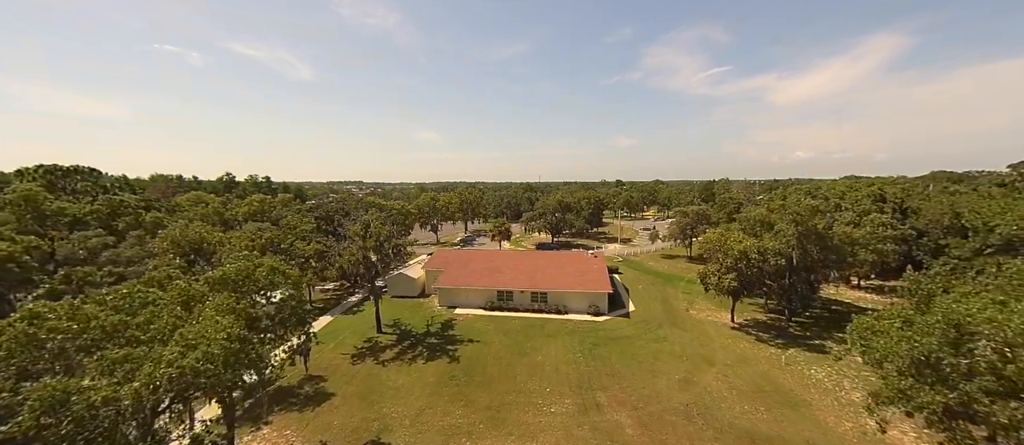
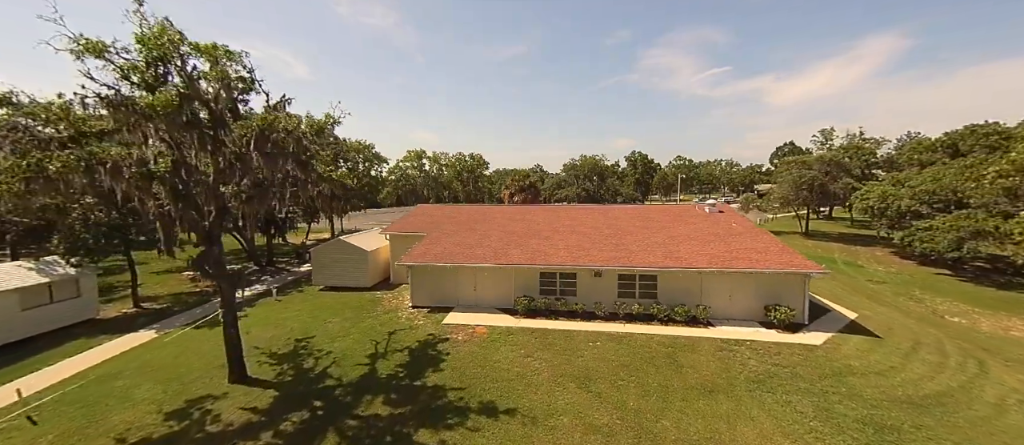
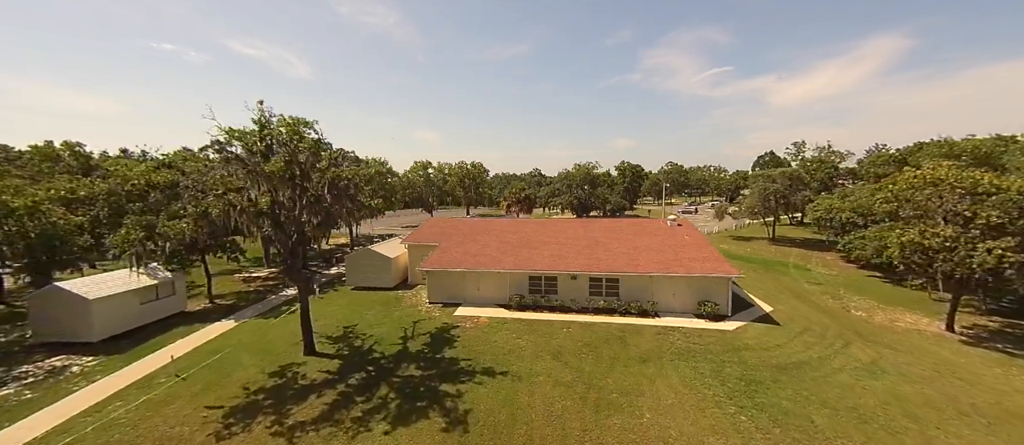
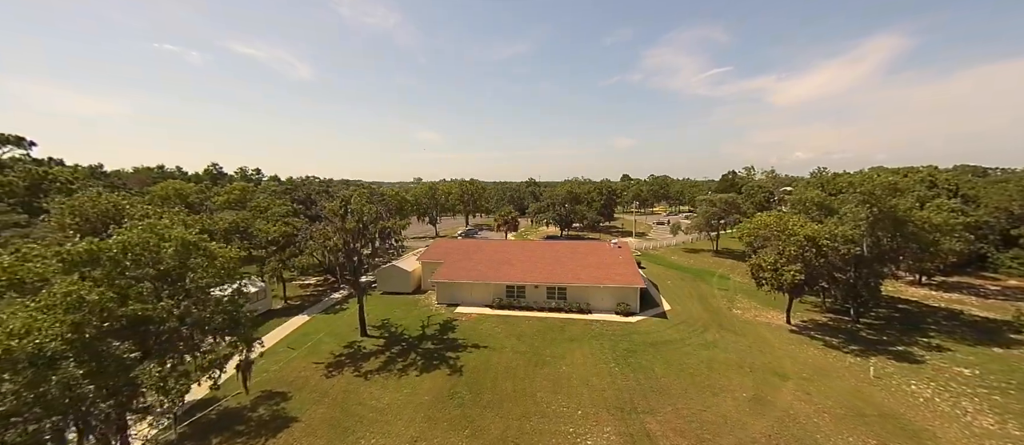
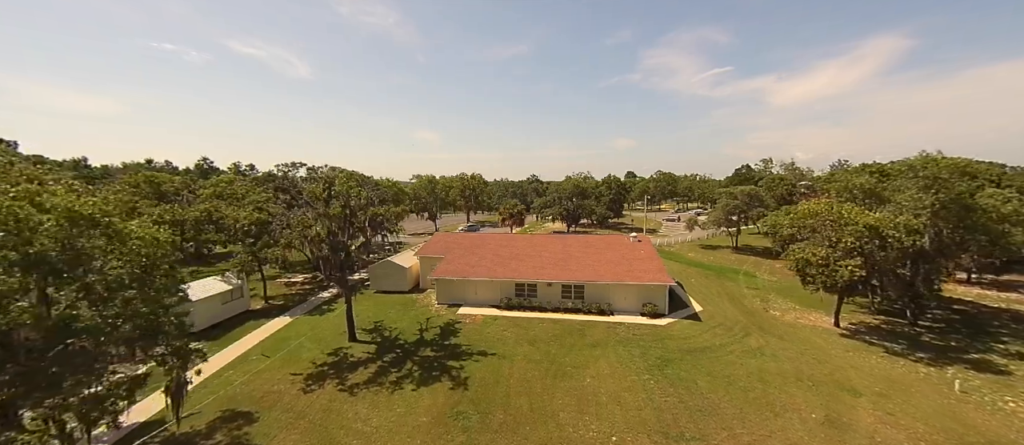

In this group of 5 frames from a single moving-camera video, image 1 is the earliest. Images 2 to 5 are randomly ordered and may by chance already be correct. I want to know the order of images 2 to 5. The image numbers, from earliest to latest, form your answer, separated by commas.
4, 5, 3, 2
